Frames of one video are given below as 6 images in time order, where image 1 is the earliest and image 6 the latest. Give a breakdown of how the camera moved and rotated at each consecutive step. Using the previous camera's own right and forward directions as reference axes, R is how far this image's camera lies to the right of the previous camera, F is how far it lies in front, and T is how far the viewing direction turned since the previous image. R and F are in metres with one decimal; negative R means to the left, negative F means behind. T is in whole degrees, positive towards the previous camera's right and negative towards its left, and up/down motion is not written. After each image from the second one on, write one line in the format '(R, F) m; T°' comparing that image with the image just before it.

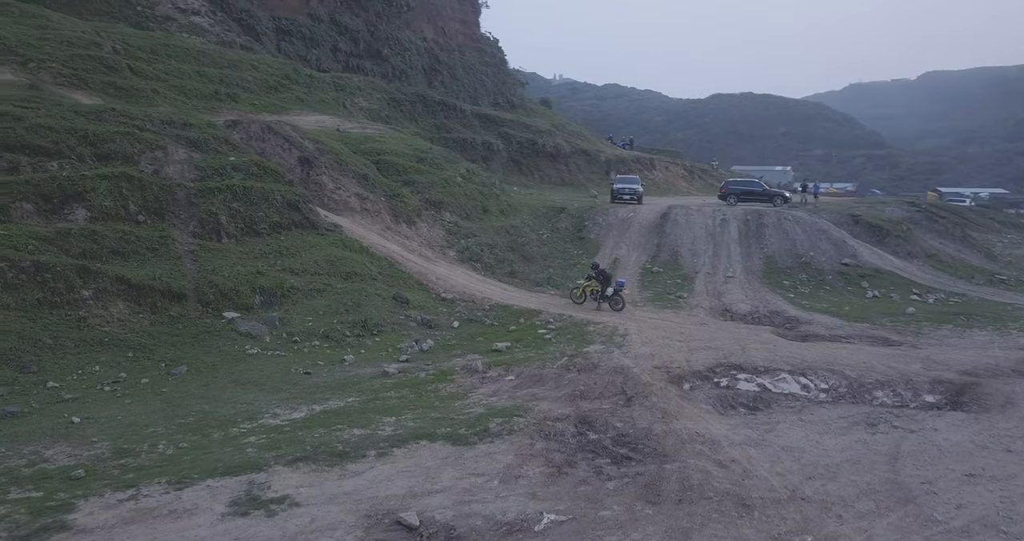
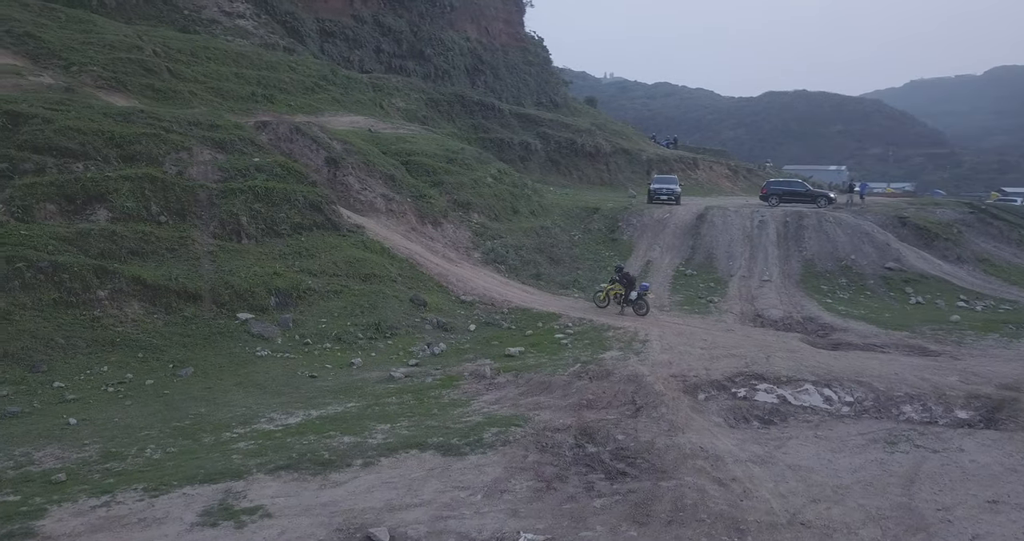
(+0.6, +0.3) m; -4°
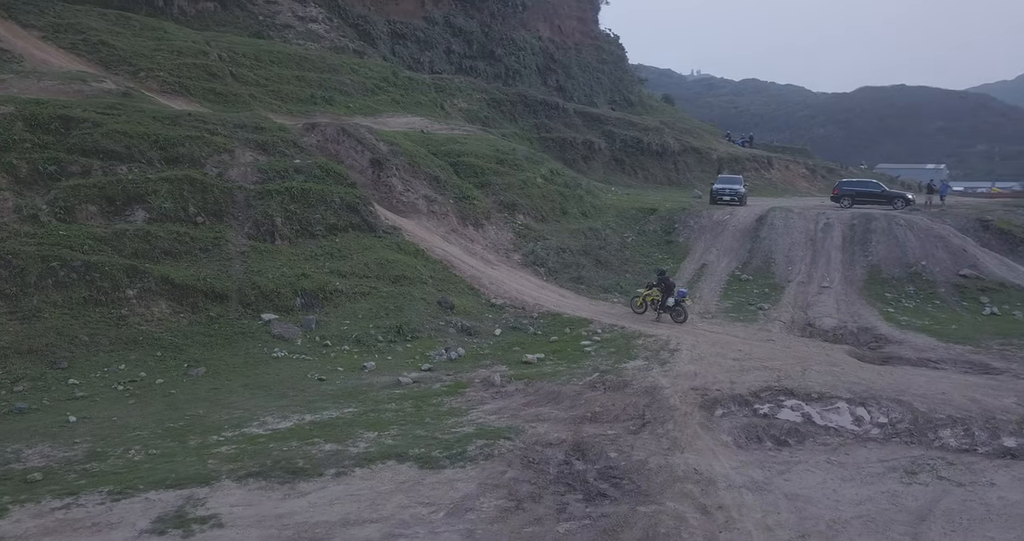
(+1.1, +0.4) m; -6°
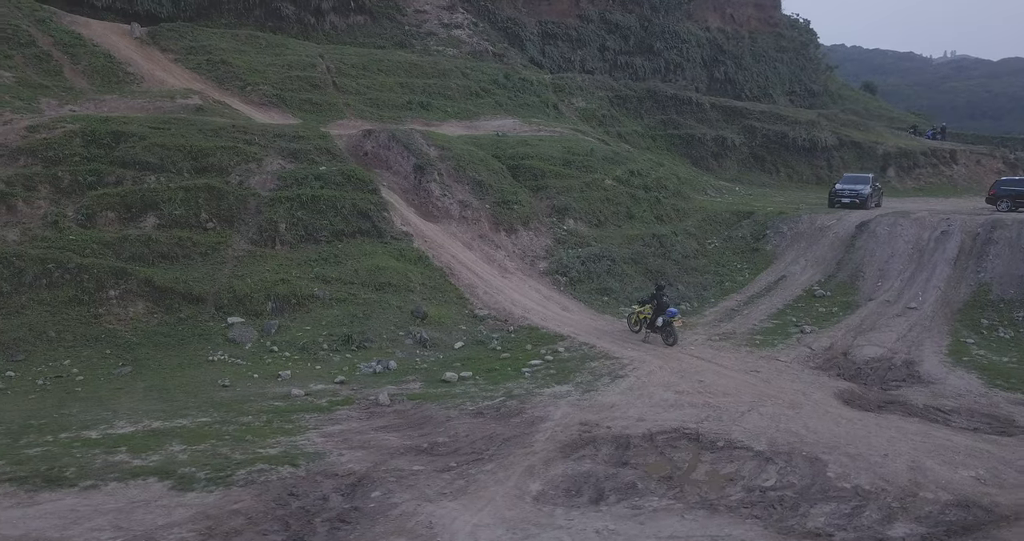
(+4.8, +1.5) m; -16°
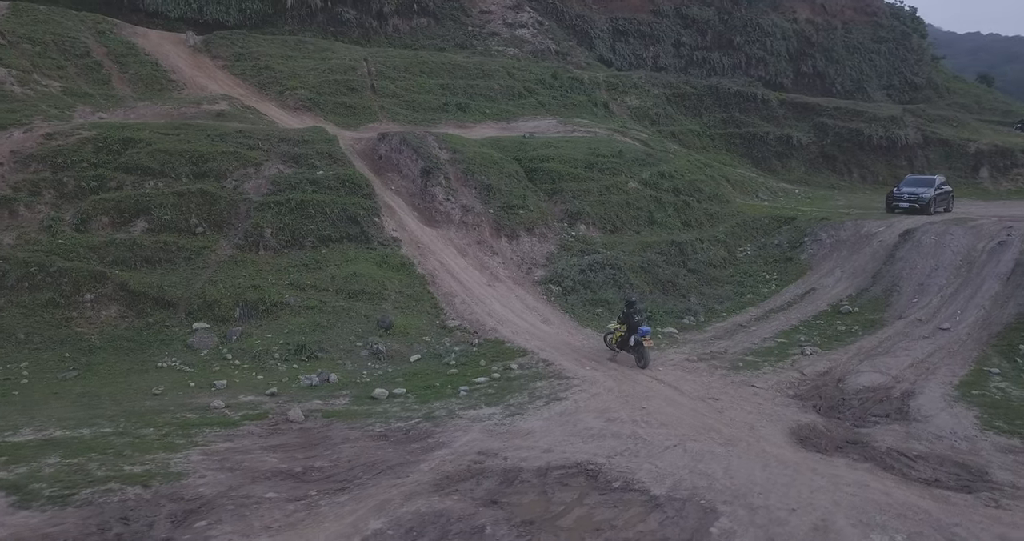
(+2.7, +0.9) m; -8°
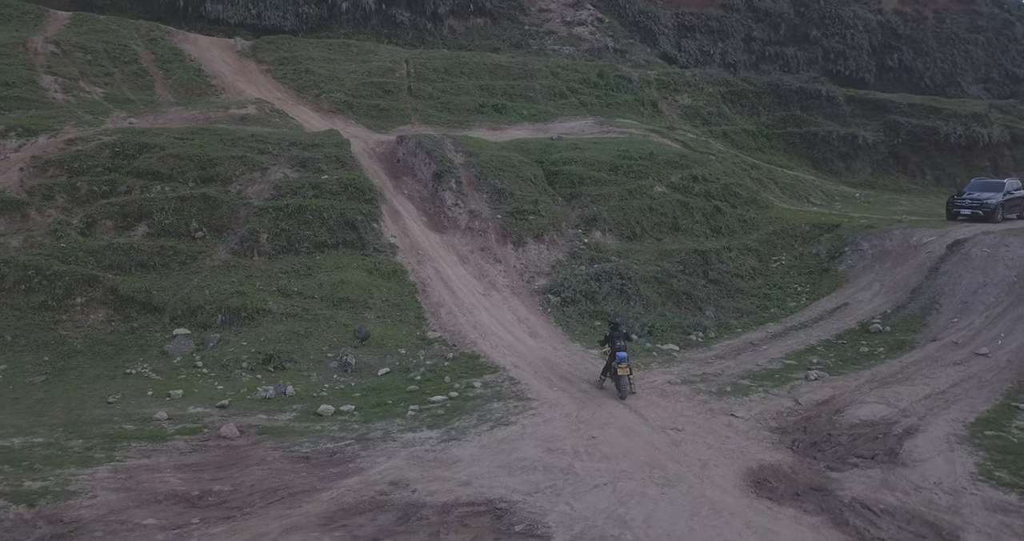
(+2.0, +0.9) m; -7°
